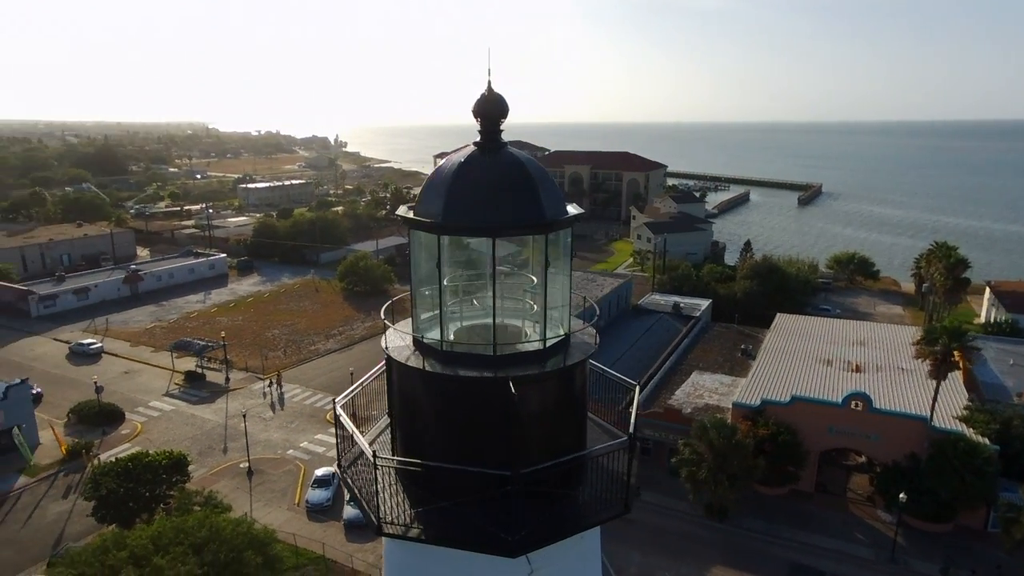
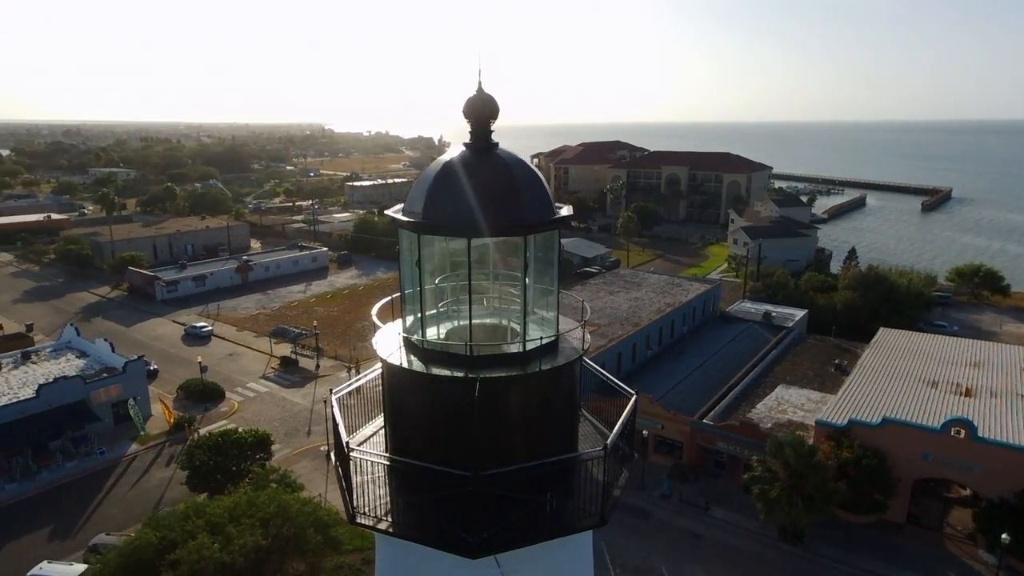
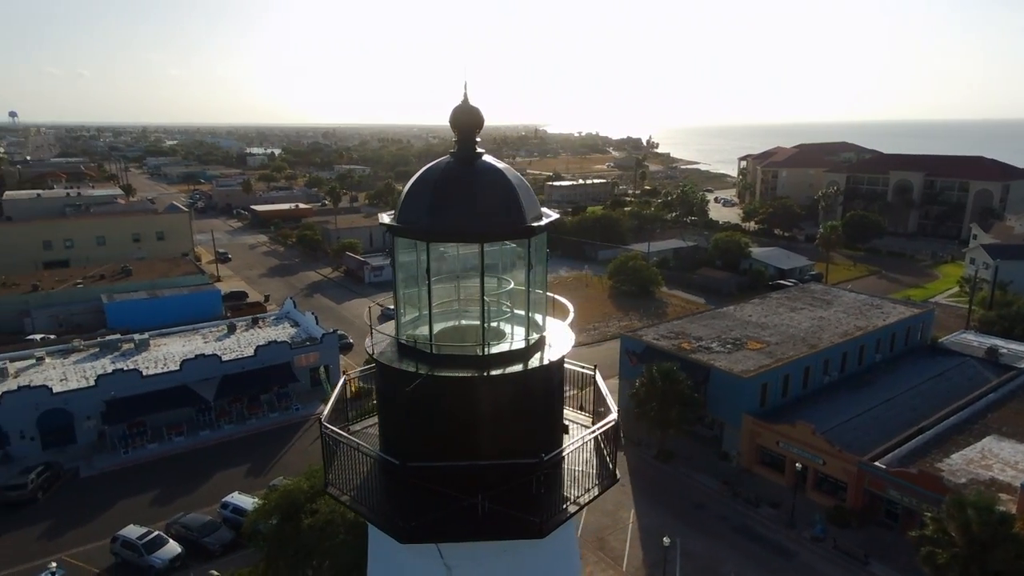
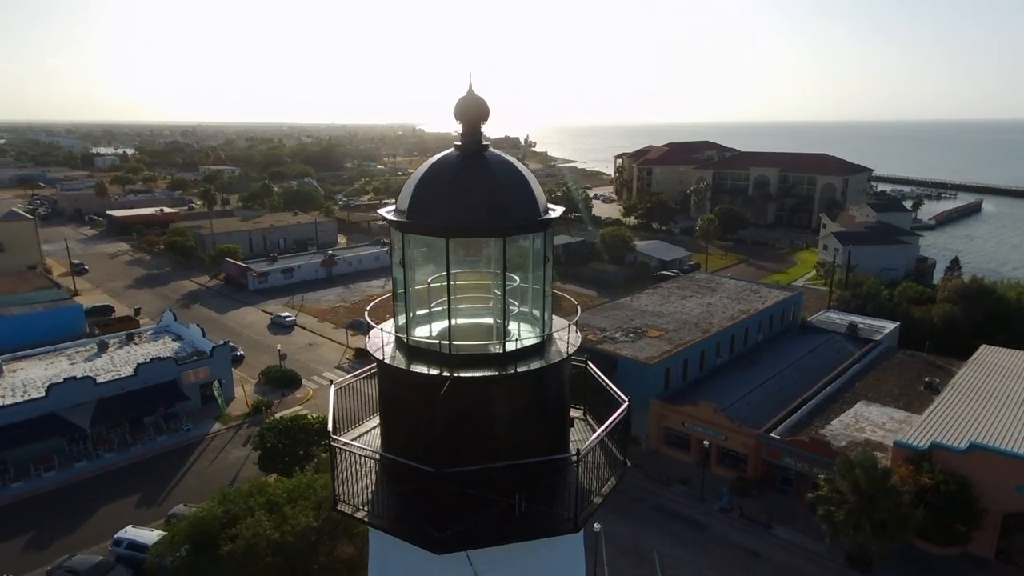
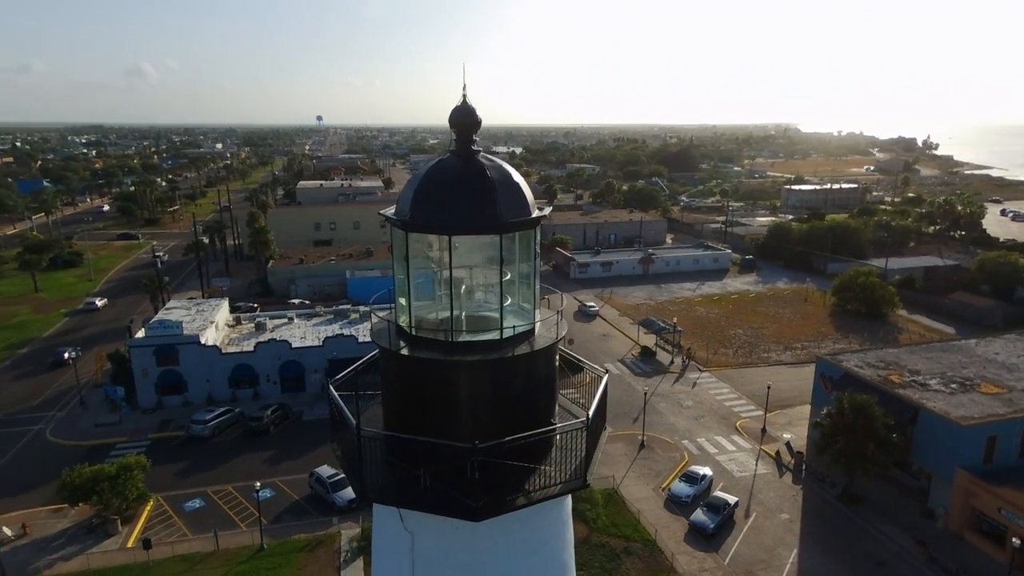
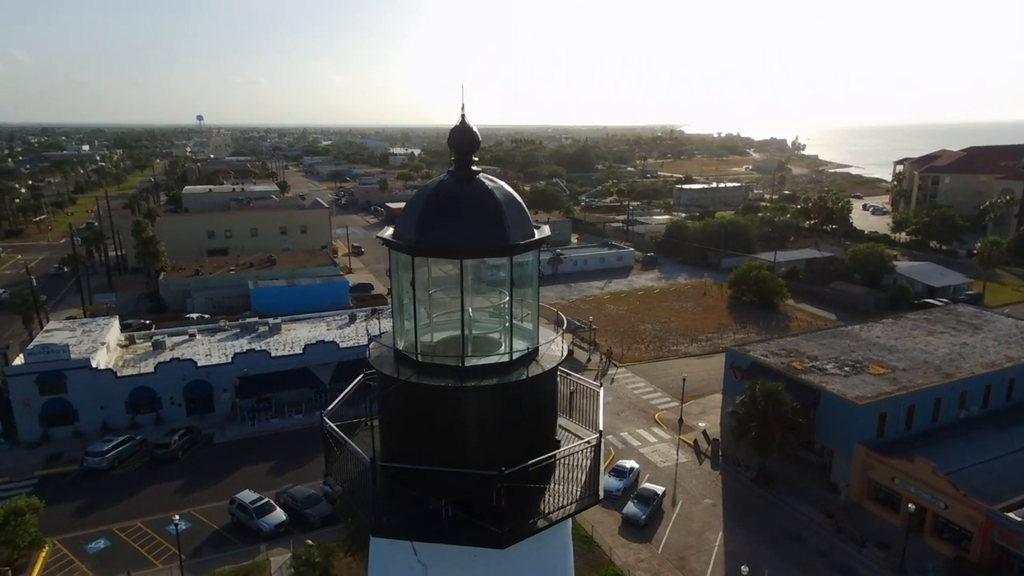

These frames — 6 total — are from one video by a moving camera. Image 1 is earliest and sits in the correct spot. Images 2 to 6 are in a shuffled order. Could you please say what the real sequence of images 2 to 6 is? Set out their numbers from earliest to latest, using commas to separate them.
2, 4, 3, 6, 5
